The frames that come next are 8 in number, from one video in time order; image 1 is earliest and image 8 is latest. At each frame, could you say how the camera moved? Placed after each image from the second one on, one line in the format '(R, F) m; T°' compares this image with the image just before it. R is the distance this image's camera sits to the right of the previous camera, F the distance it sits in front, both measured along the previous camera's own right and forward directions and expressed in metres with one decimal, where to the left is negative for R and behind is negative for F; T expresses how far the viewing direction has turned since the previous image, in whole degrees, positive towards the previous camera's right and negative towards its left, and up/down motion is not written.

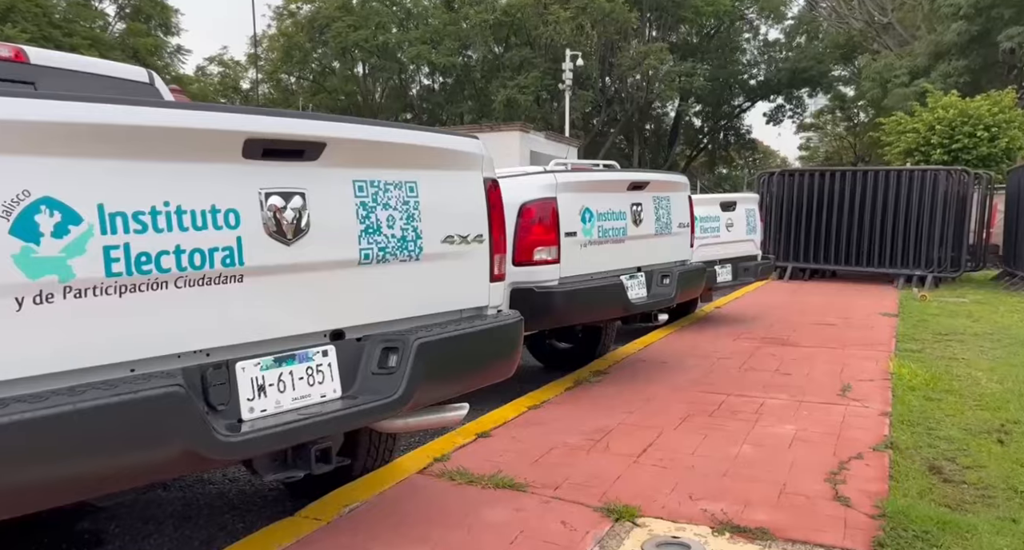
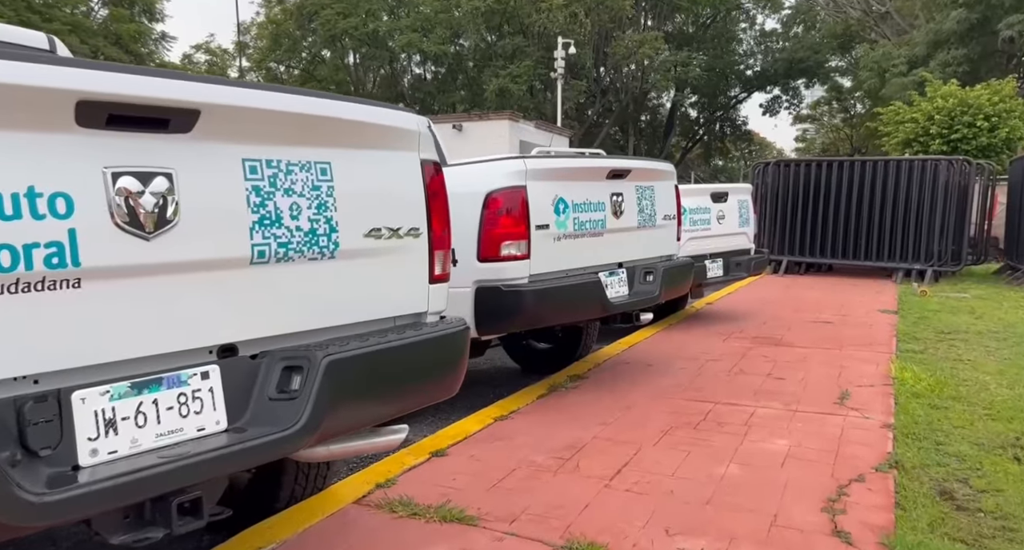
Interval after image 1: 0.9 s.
(+0.2, +0.5) m; 0°
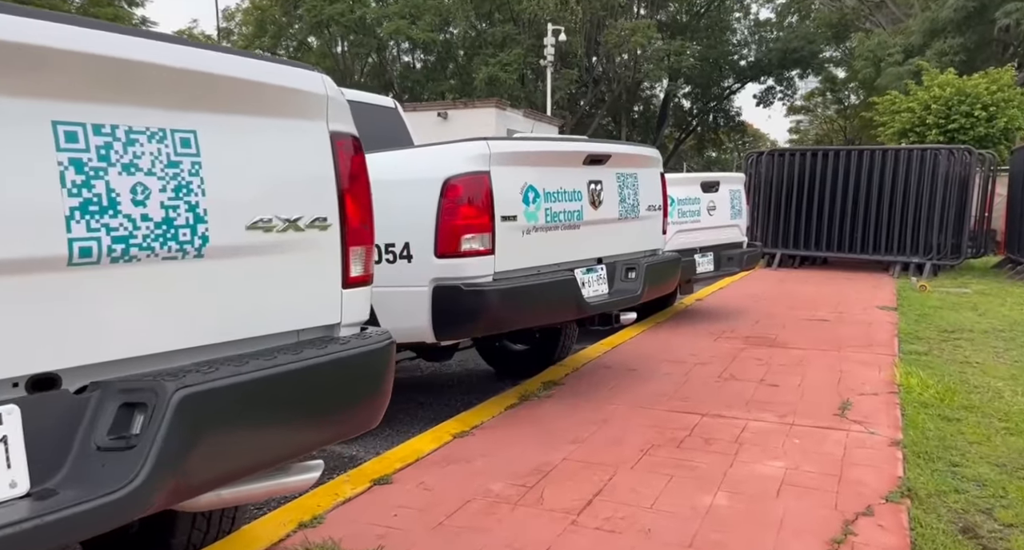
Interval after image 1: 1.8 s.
(+0.2, +0.5) m; 0°
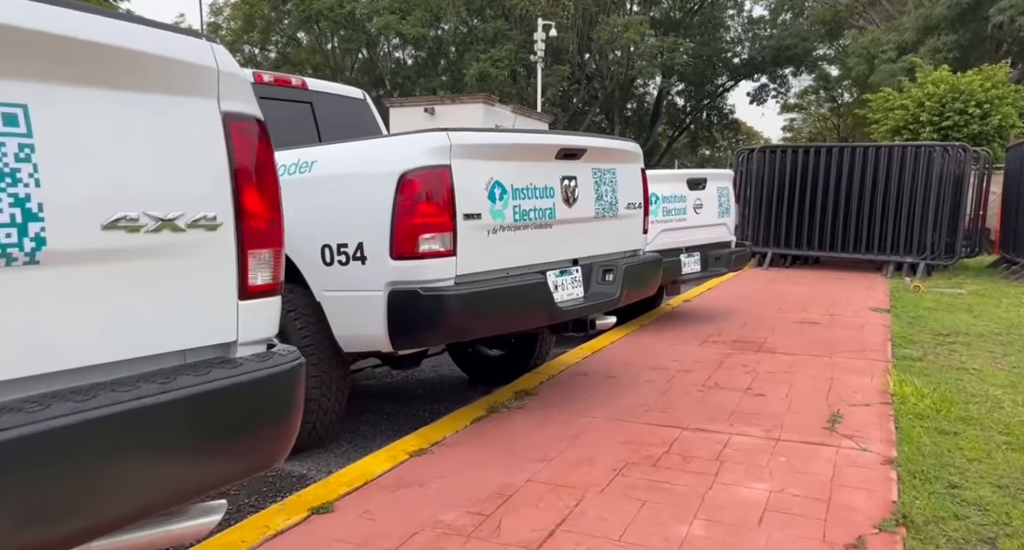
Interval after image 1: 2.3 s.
(+0.1, +0.3) m; 0°
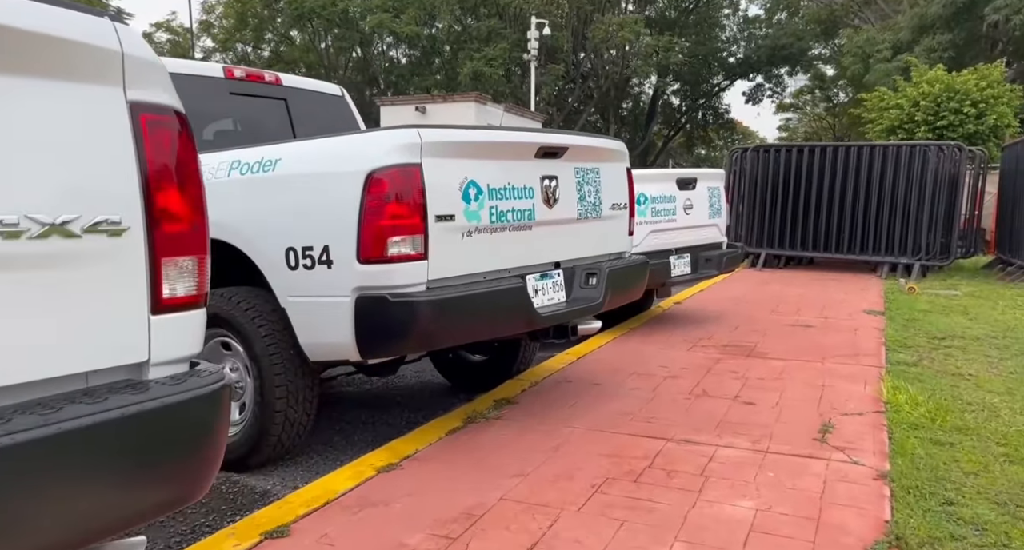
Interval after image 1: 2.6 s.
(+0.1, +0.2) m; 0°
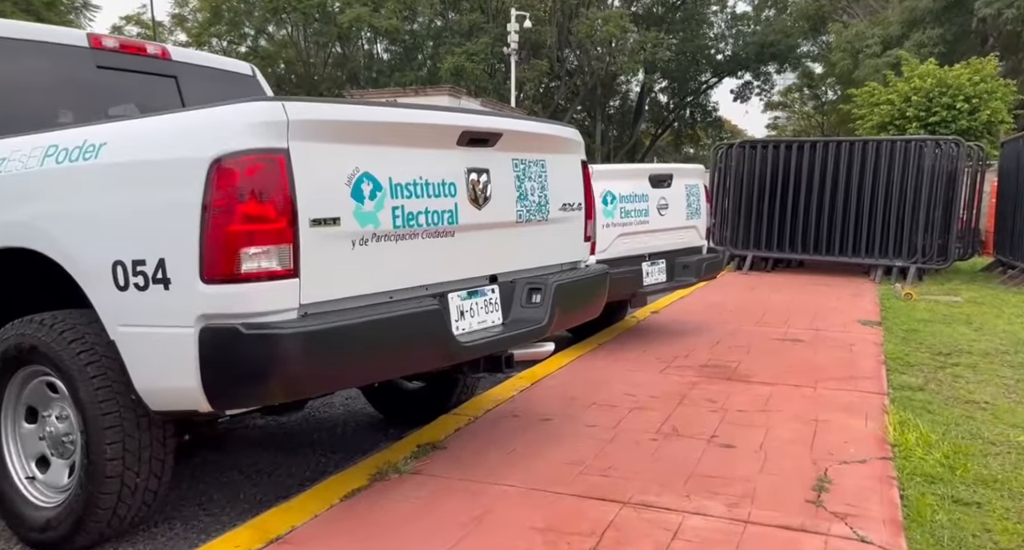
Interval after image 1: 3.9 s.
(+0.3, +0.8) m; +1°
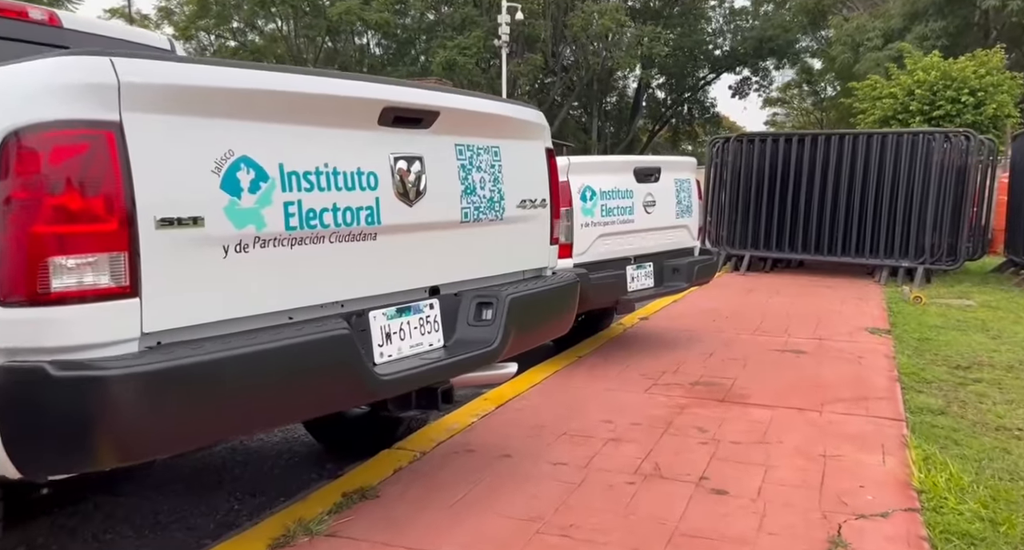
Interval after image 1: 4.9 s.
(+0.2, +0.7) m; 0°
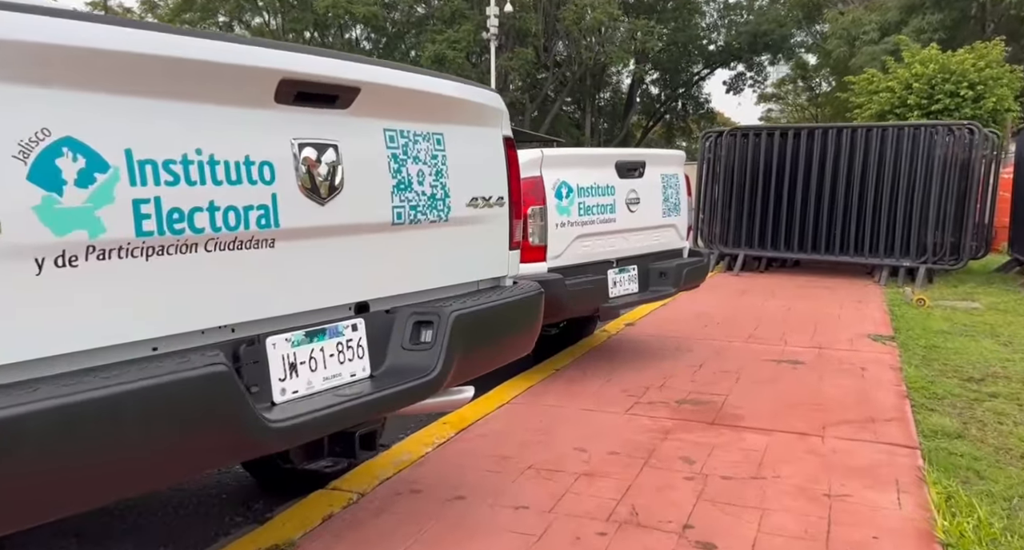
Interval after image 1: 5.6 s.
(+0.2, +0.5) m; 0°
